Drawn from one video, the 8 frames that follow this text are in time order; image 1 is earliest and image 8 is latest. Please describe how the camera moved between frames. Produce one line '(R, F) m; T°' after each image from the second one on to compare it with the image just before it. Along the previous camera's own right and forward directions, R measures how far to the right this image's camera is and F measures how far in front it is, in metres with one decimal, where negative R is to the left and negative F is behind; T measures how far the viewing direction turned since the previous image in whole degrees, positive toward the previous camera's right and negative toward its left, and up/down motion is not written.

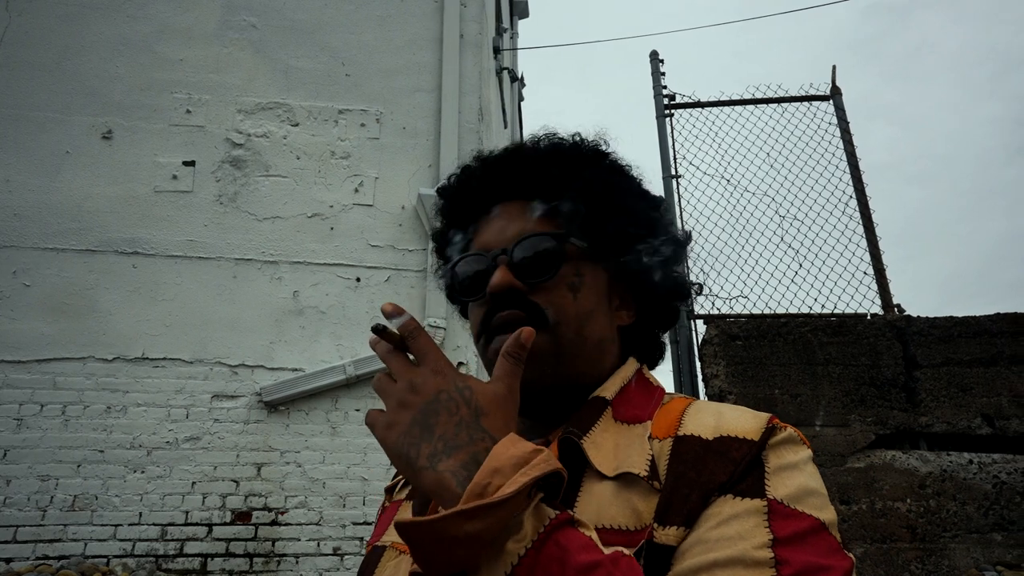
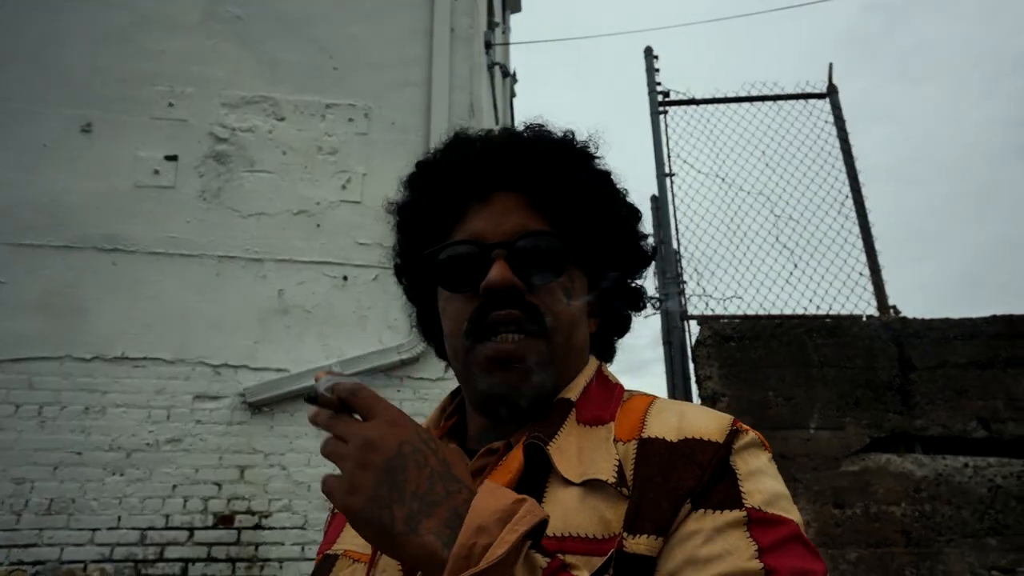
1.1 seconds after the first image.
(0.0, +0.1) m; +1°
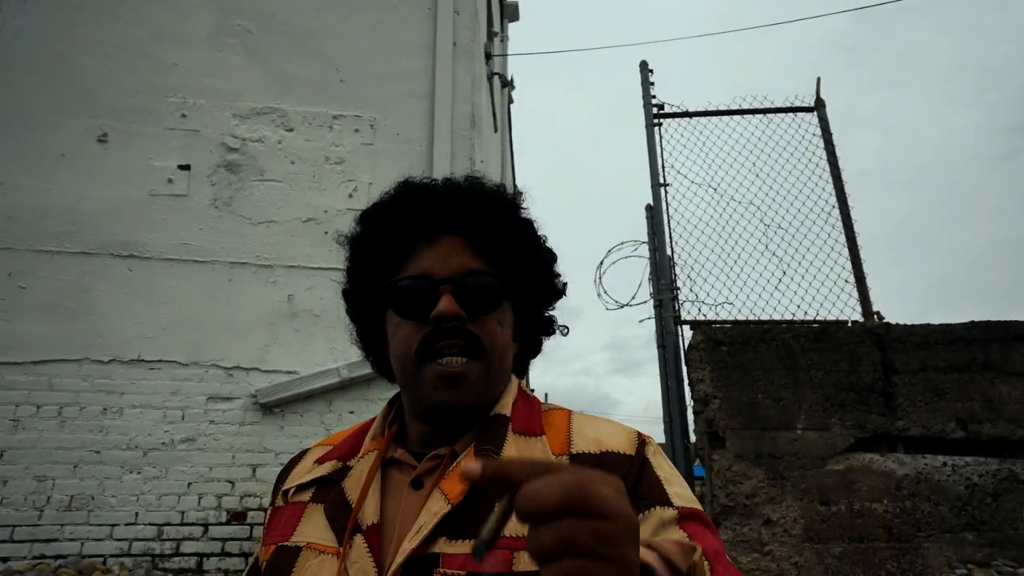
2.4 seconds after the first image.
(0.0, -0.2) m; 0°
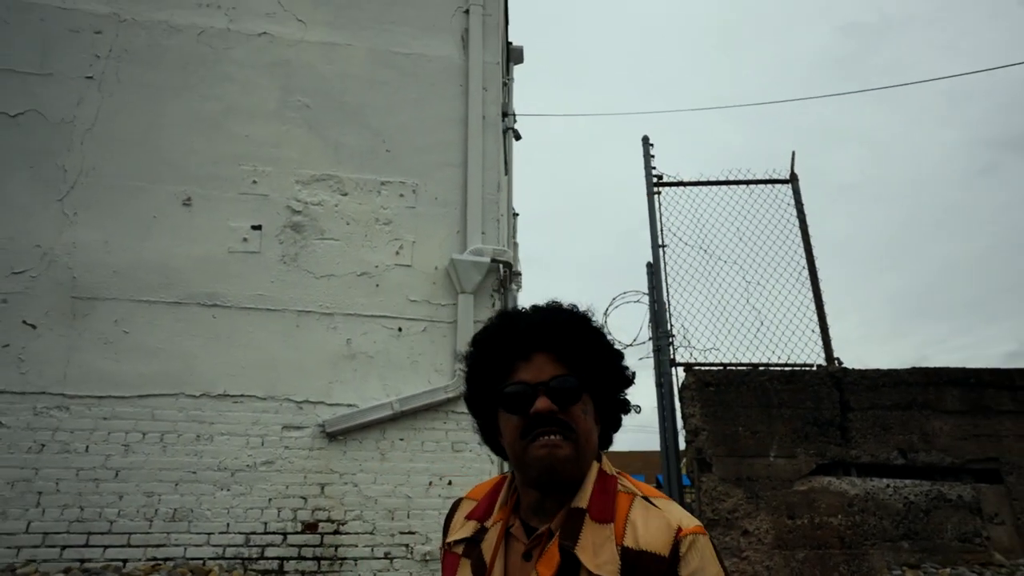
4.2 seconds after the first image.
(-0.3, -0.8) m; +2°
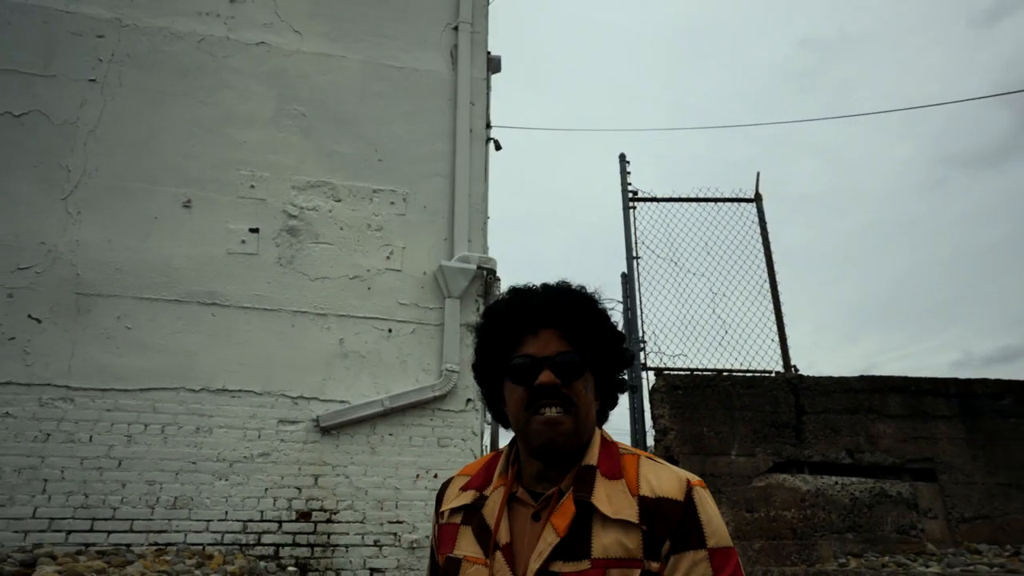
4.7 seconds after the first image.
(-0.2, -0.3) m; +3°
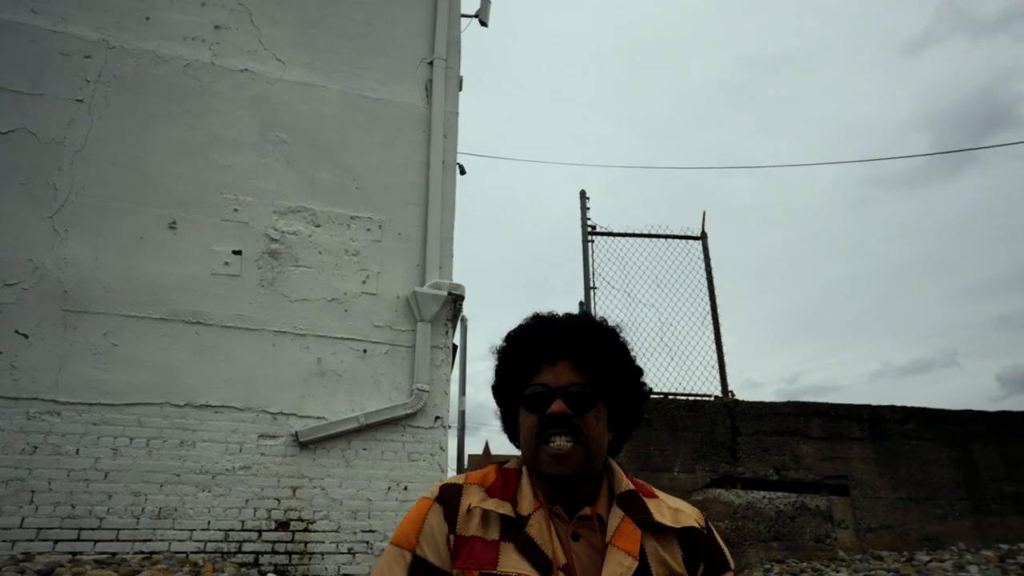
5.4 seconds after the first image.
(-0.2, -0.5) m; +5°
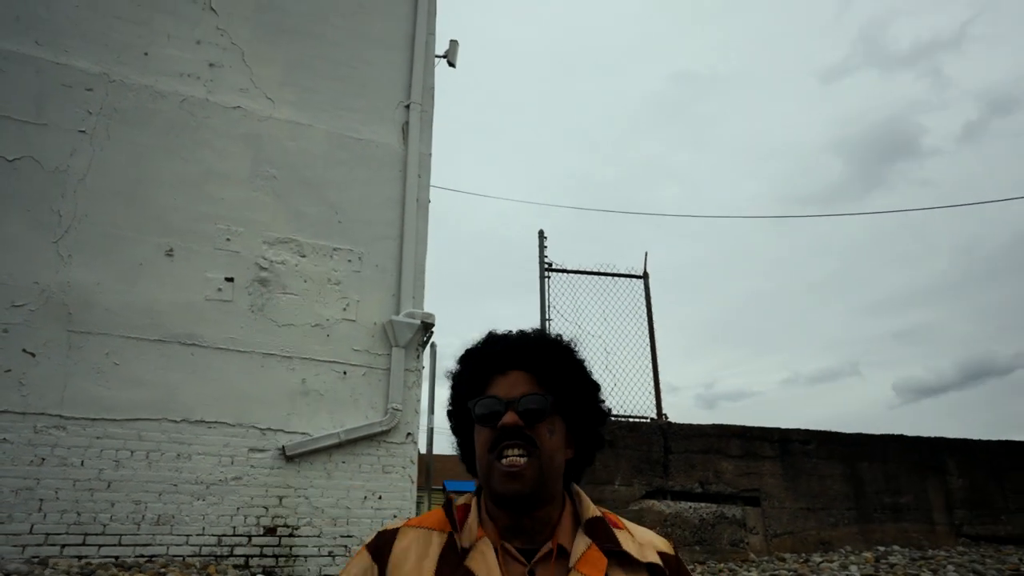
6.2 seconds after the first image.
(-0.4, -0.8) m; +6°
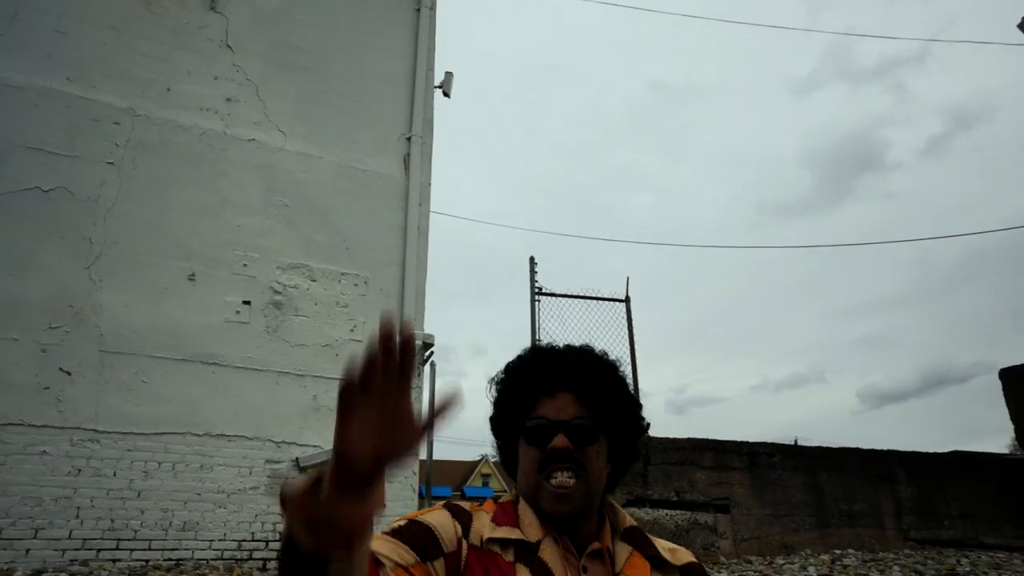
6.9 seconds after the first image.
(-0.2, -0.6) m; +2°
